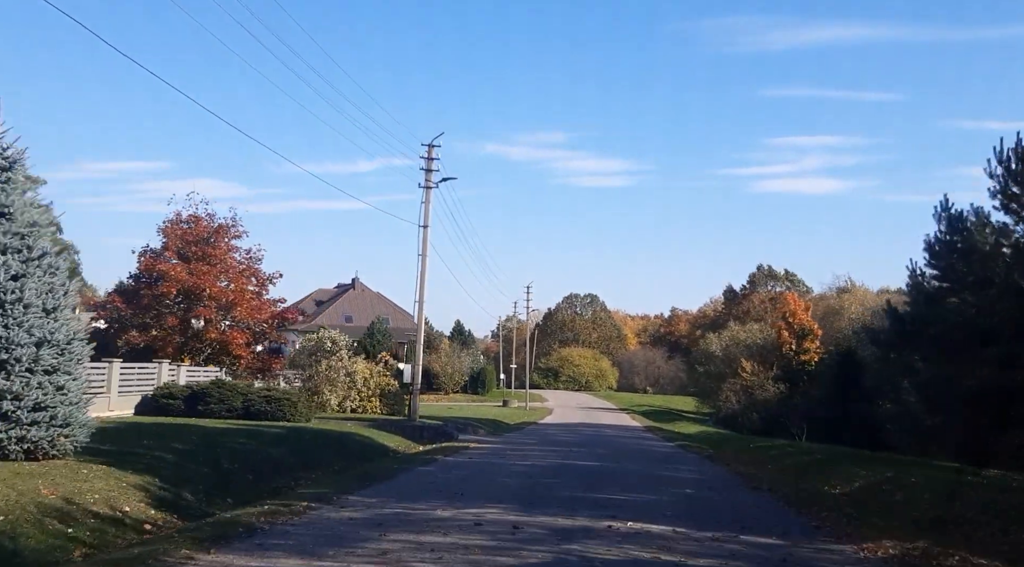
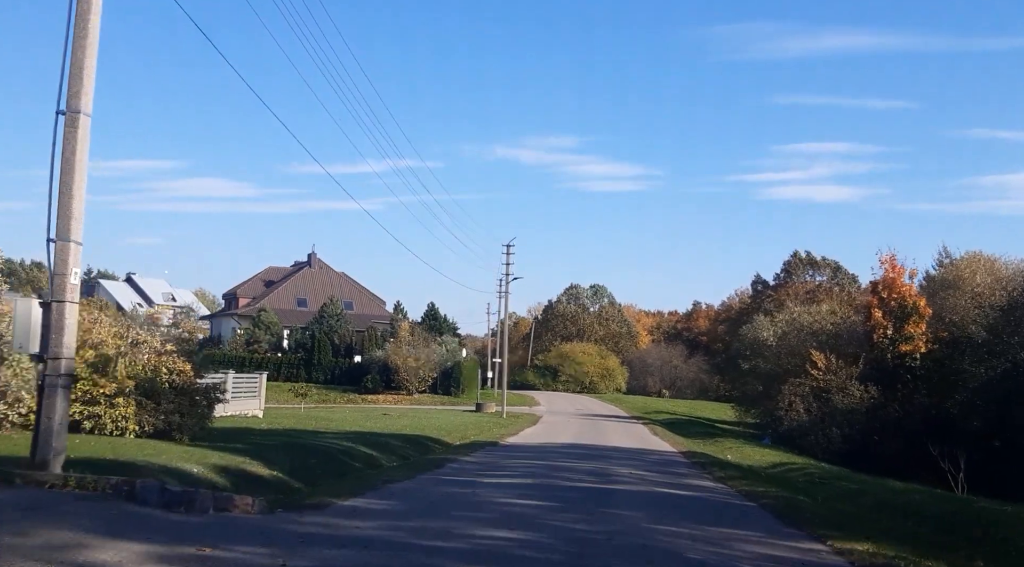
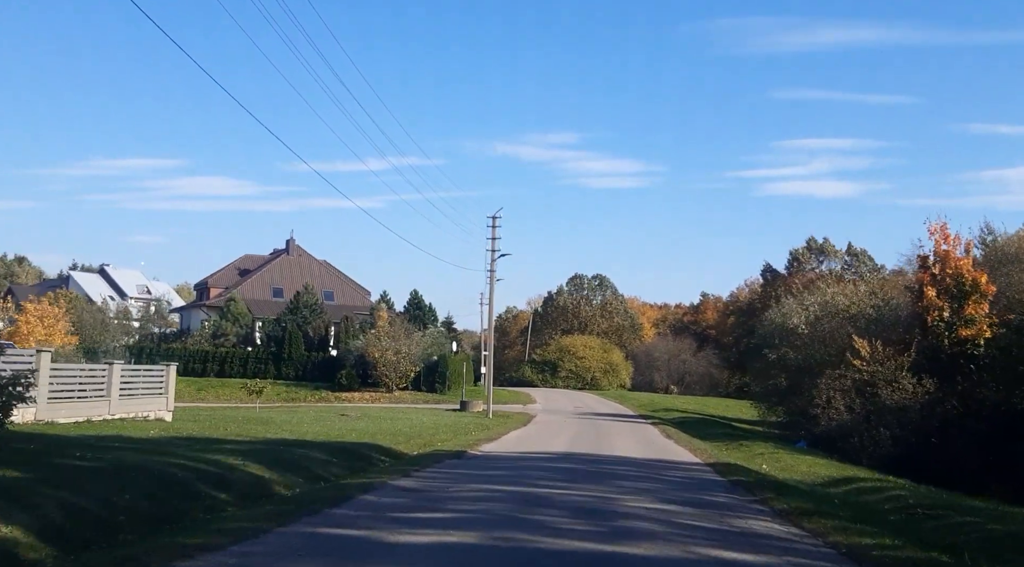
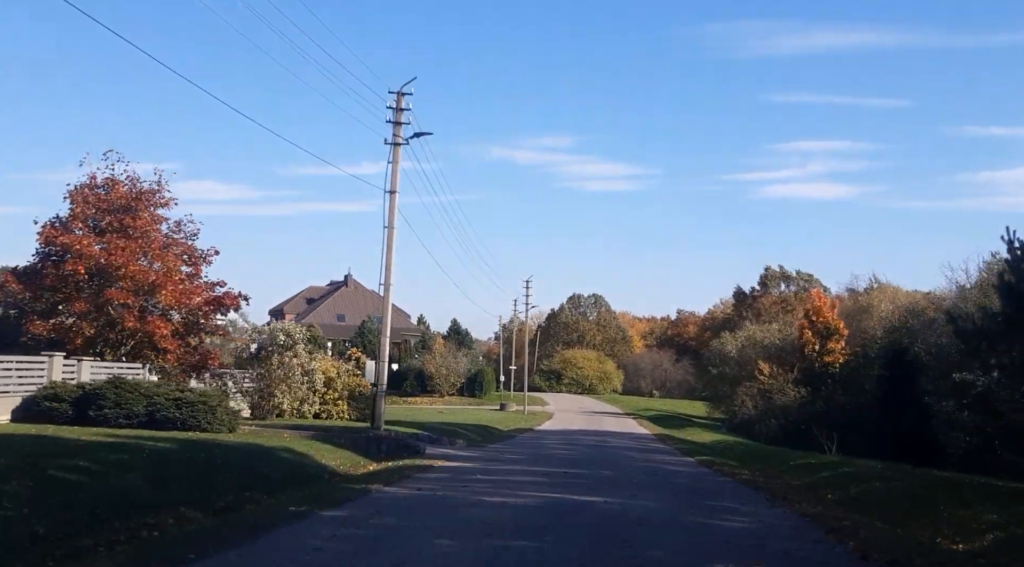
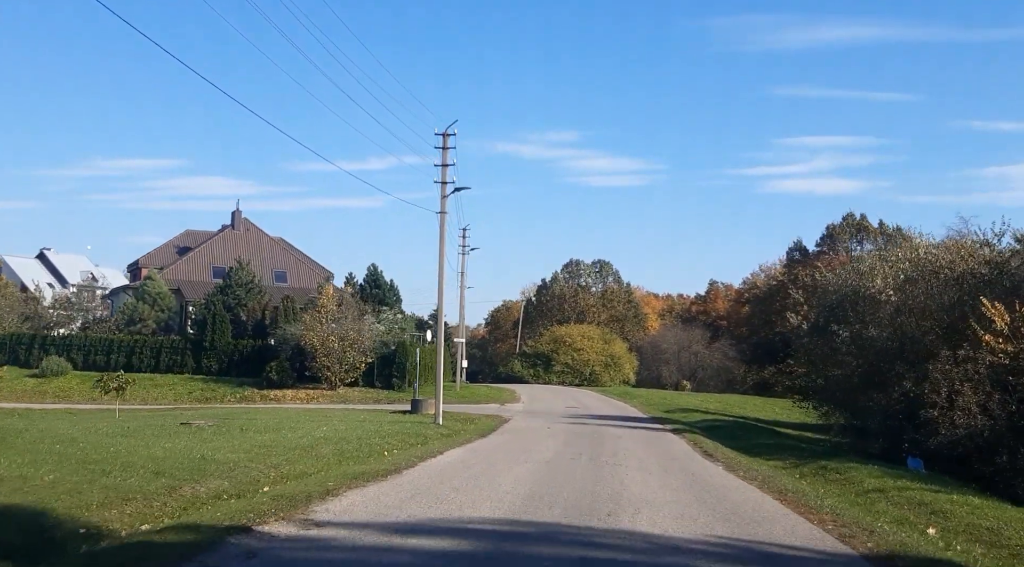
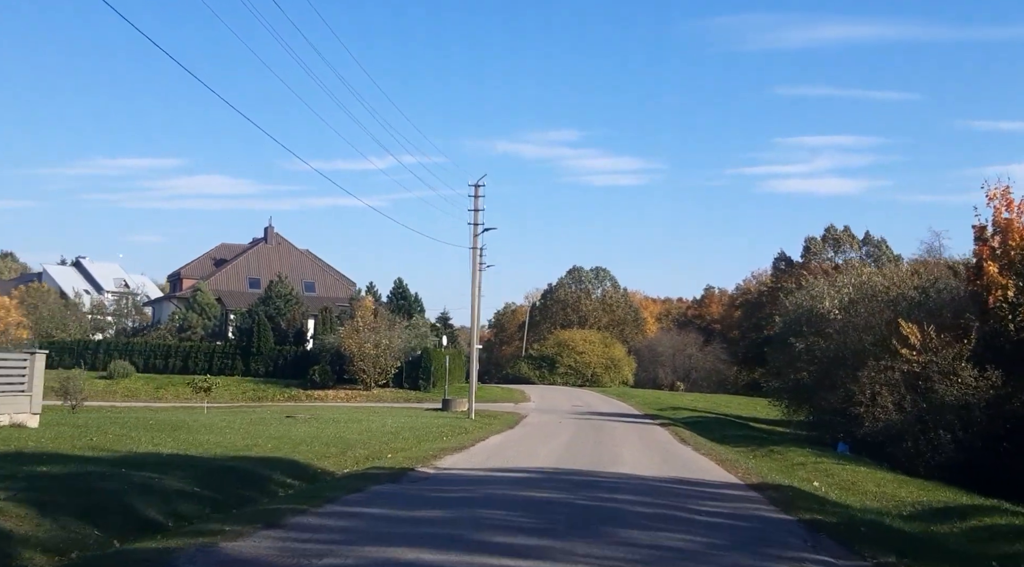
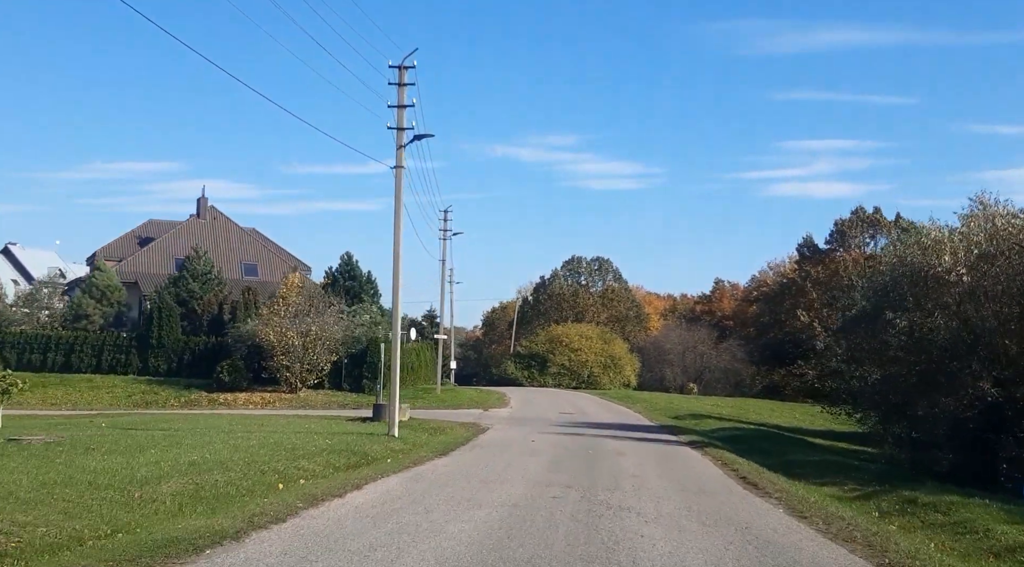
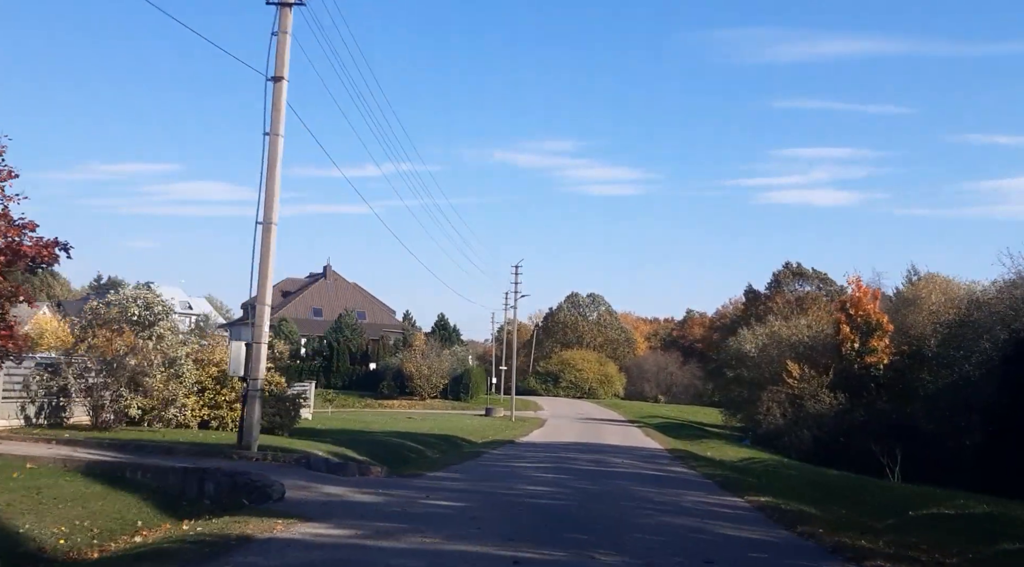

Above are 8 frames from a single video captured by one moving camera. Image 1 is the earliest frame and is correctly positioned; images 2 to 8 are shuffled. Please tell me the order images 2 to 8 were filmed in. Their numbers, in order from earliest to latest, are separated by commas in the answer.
4, 8, 2, 3, 6, 5, 7
